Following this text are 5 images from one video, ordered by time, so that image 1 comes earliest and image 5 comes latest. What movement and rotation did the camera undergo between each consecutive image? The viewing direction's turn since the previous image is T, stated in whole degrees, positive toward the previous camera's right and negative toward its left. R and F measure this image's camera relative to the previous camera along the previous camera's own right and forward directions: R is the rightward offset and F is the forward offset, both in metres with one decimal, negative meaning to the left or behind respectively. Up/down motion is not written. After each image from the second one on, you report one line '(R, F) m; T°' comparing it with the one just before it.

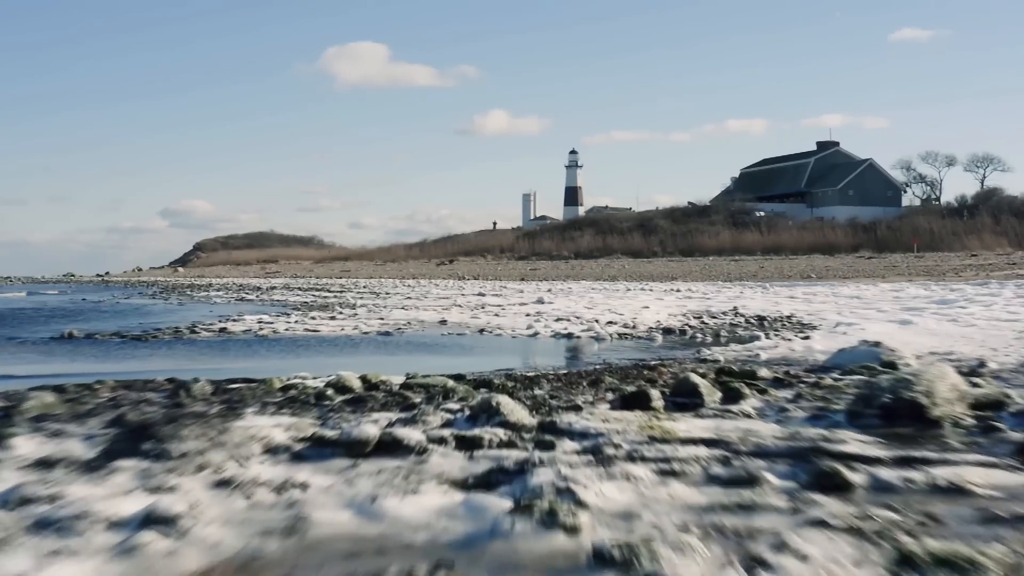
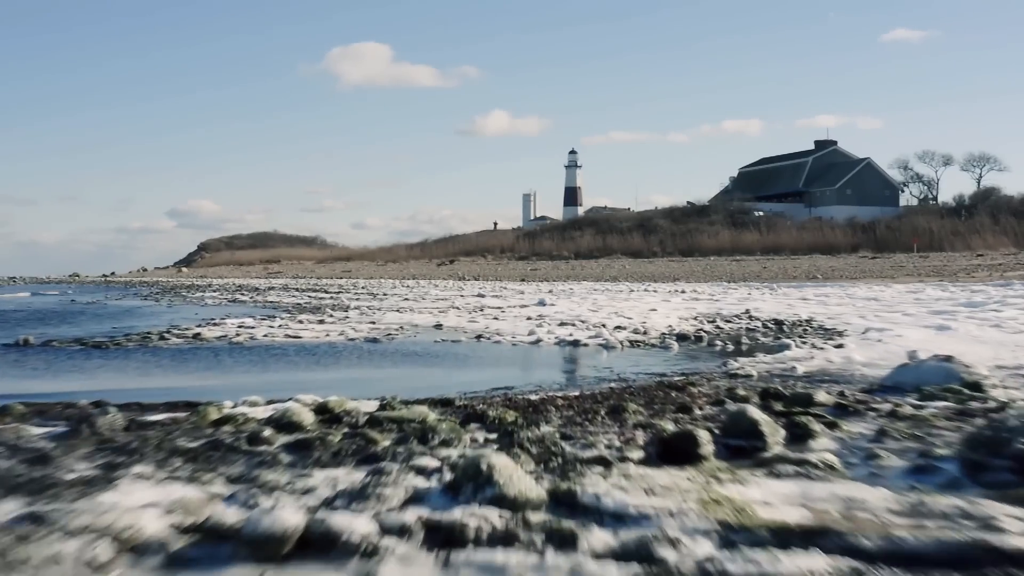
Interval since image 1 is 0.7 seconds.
(0.0, +0.6) m; 0°
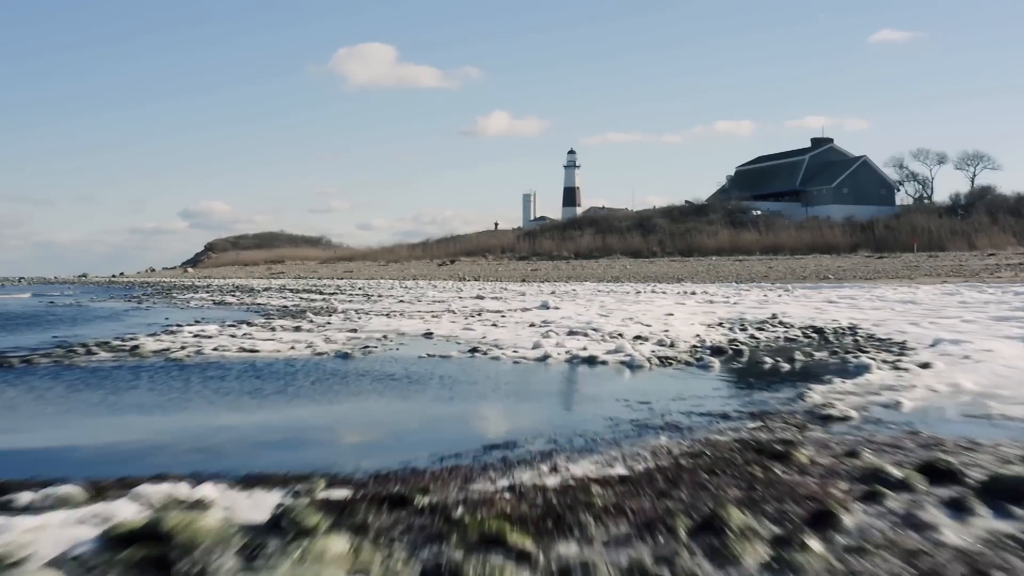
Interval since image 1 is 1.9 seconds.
(0.0, +1.0) m; 0°
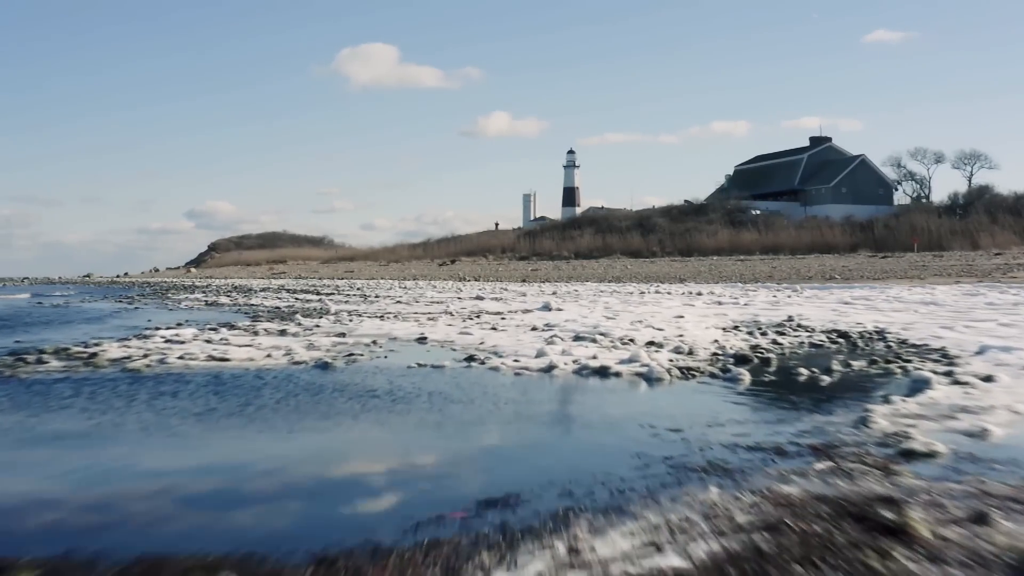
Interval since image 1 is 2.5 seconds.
(0.0, +0.5) m; 0°
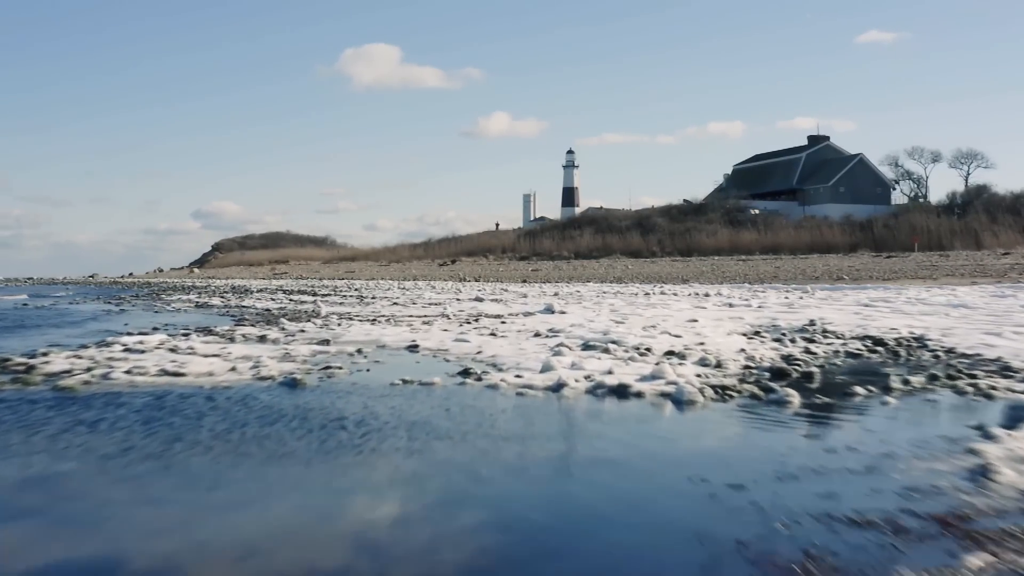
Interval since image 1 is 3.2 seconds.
(0.0, +0.6) m; 0°
